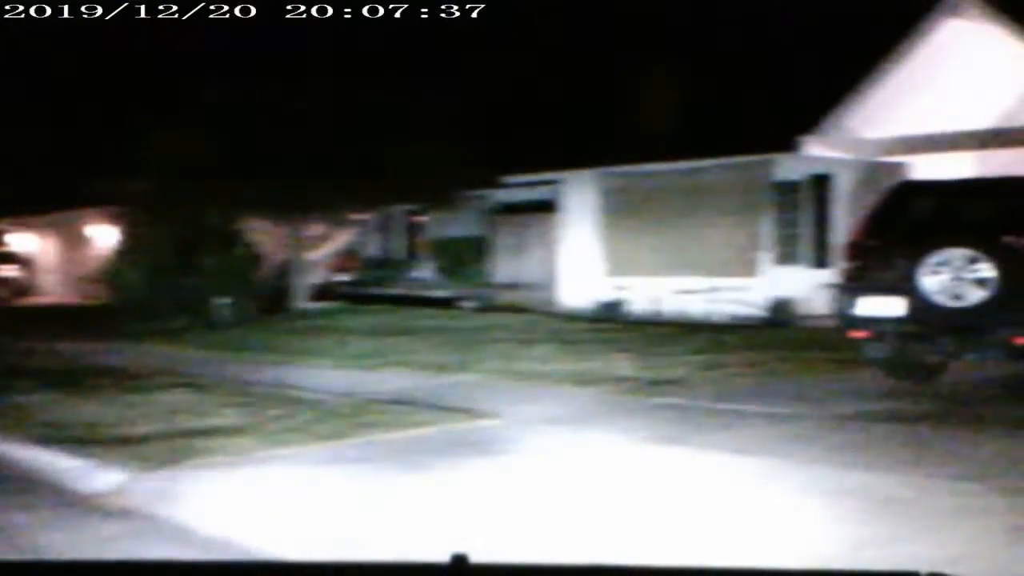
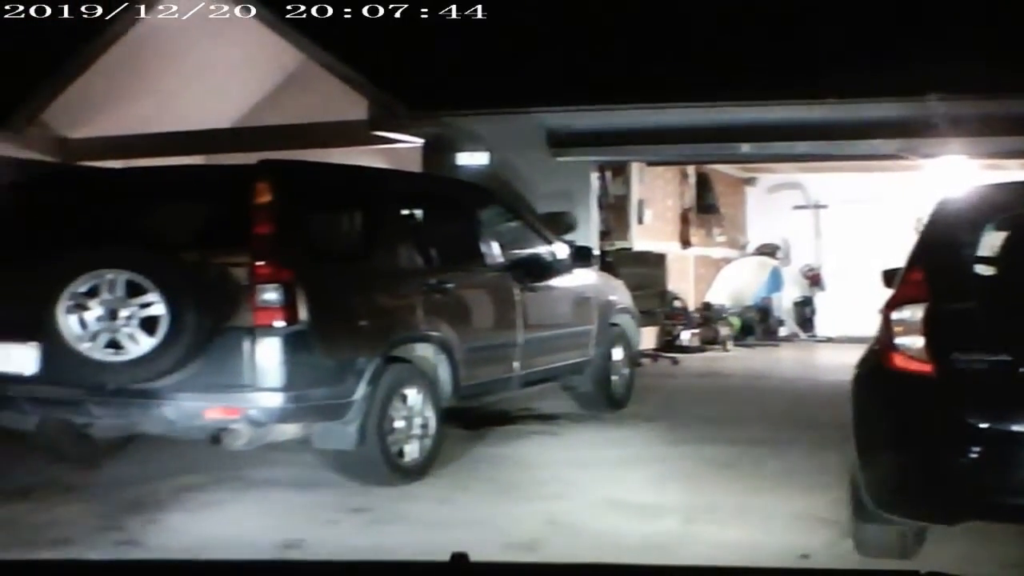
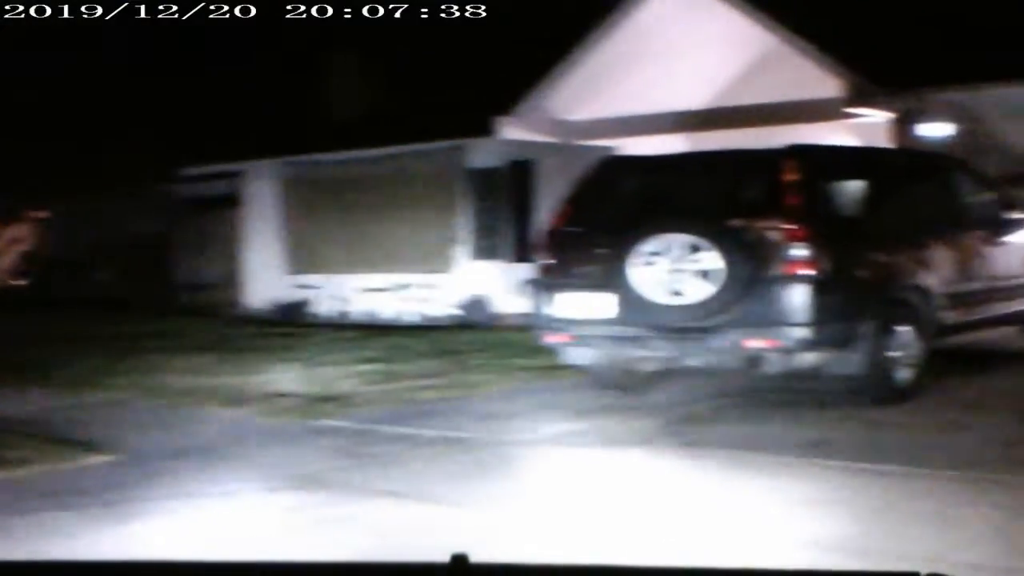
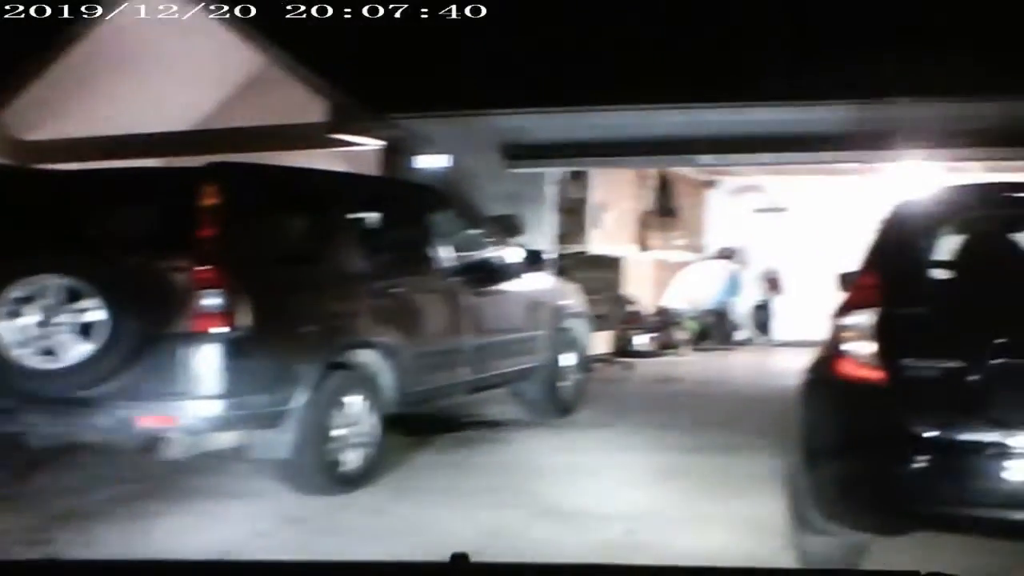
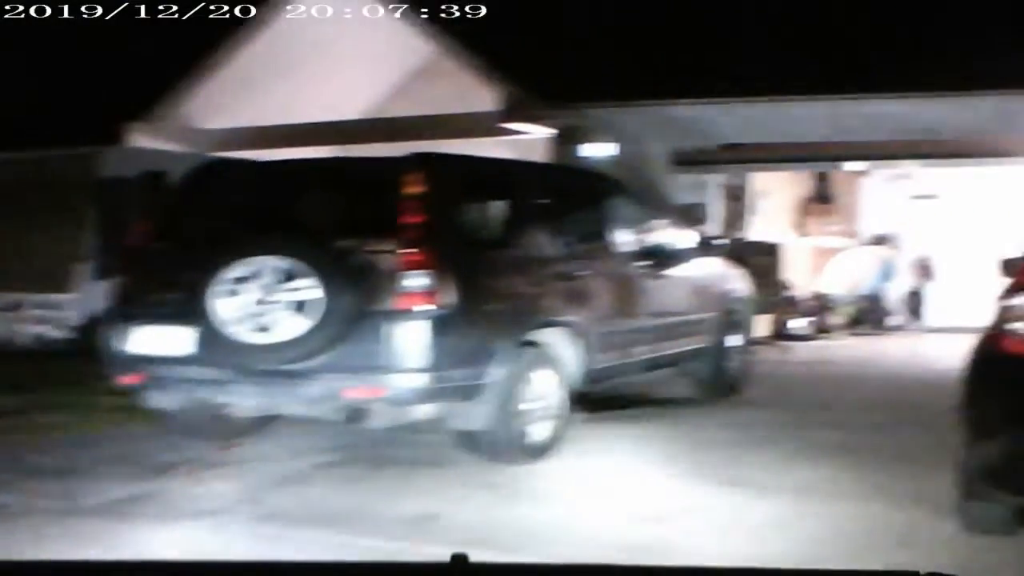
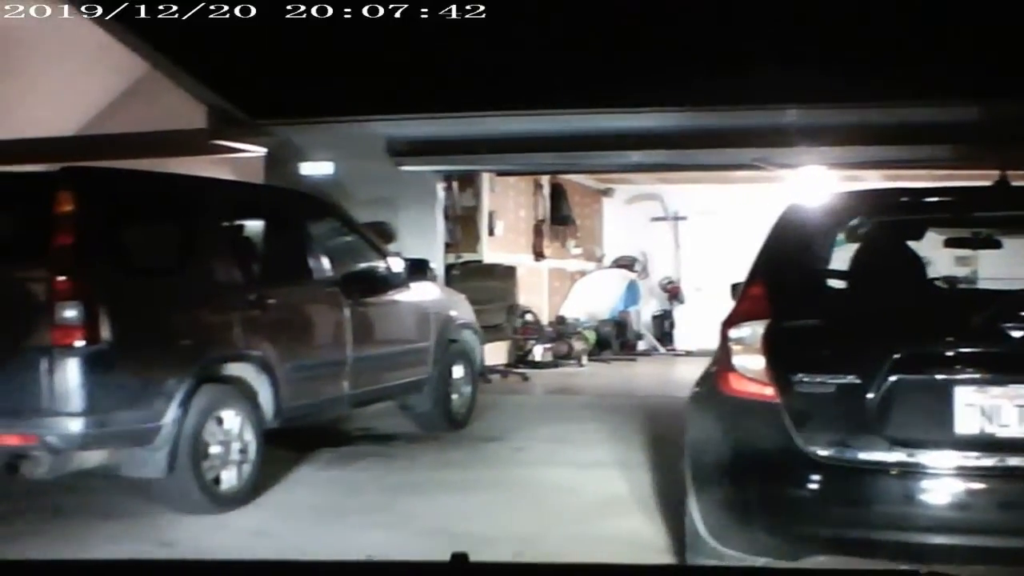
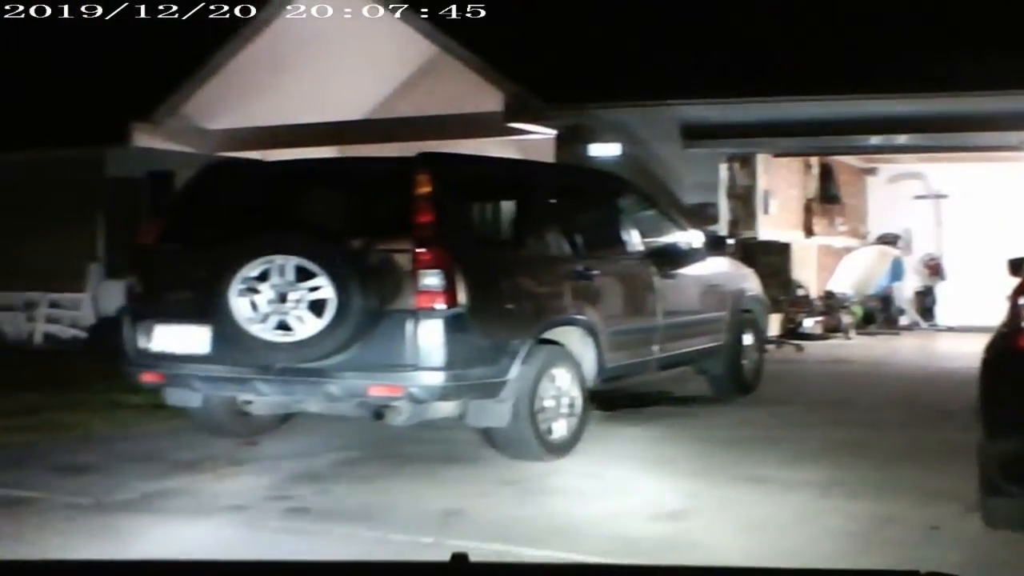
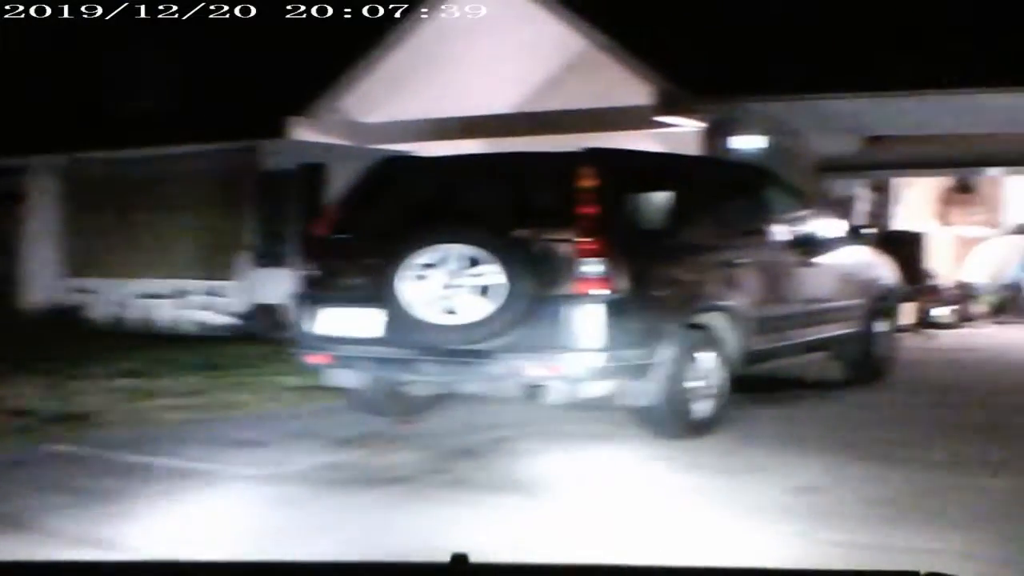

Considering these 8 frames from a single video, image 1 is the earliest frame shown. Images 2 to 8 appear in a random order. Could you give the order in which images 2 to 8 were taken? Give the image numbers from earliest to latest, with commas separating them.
3, 8, 5, 4, 6, 2, 7
